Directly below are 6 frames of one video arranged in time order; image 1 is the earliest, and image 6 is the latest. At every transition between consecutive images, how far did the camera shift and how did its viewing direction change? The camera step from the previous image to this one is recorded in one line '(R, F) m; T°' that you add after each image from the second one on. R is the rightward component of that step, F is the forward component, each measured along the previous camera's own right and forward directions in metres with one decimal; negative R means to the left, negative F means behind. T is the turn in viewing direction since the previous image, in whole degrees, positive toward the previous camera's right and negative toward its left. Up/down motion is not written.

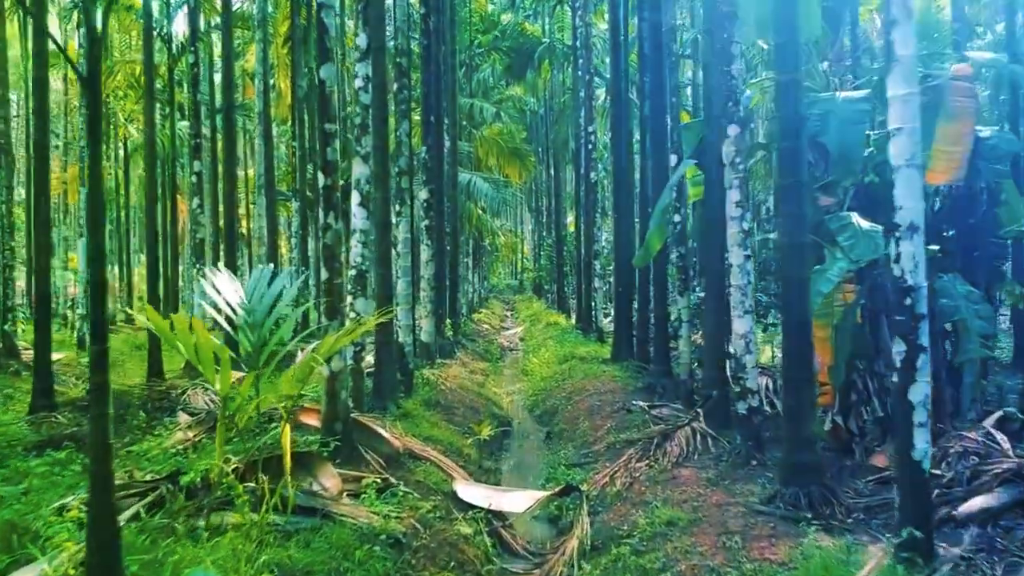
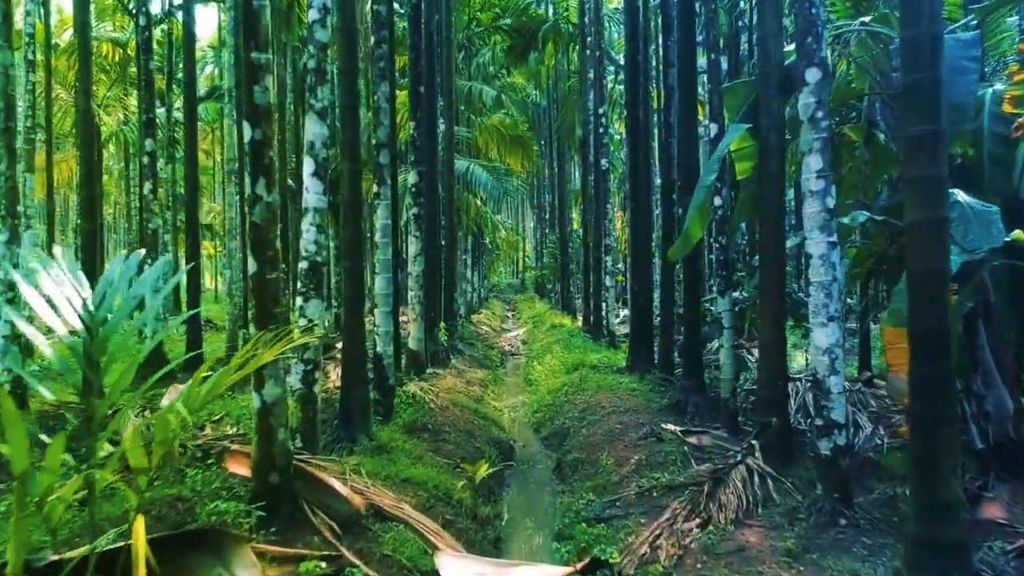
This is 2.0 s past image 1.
(0.0, +2.1) m; 0°
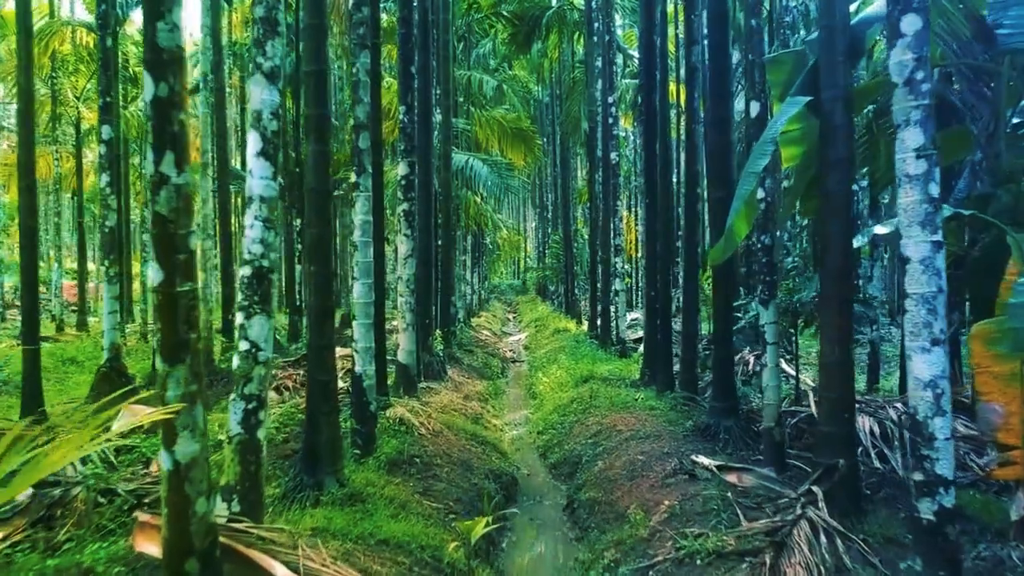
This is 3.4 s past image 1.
(0.0, +1.4) m; 0°
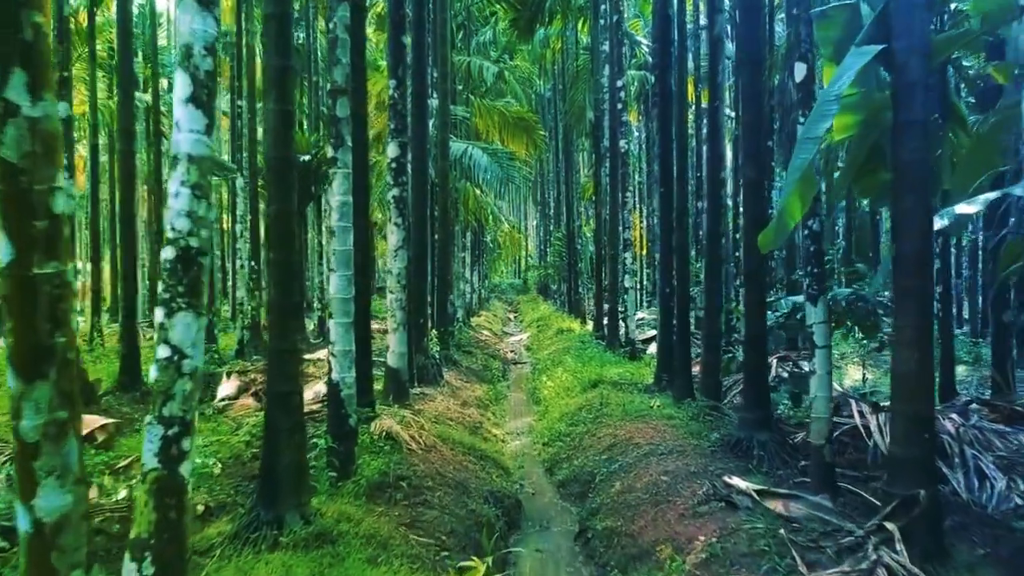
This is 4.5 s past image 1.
(0.0, +1.2) m; 0°
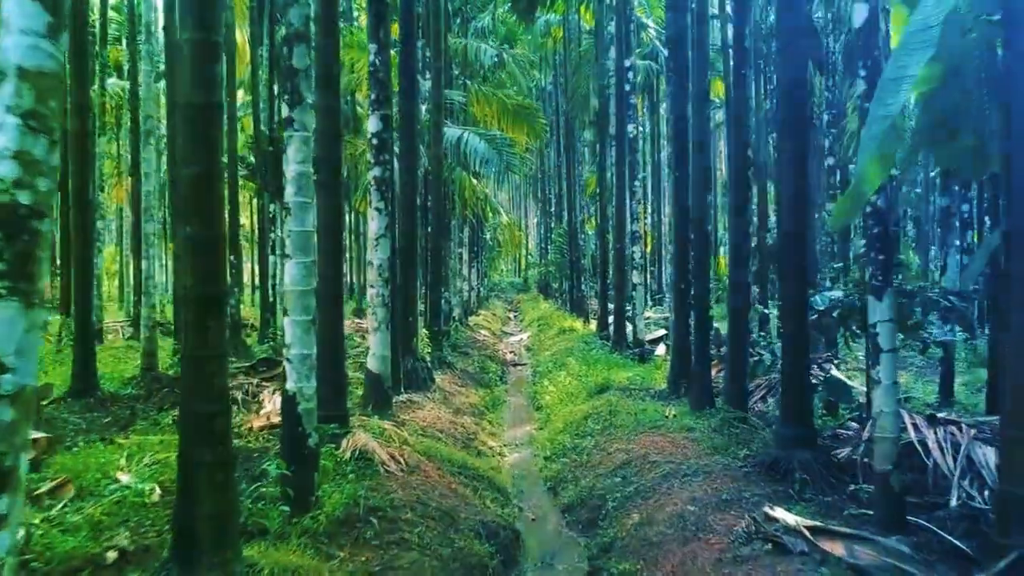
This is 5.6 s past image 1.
(0.0, +1.2) m; 0°
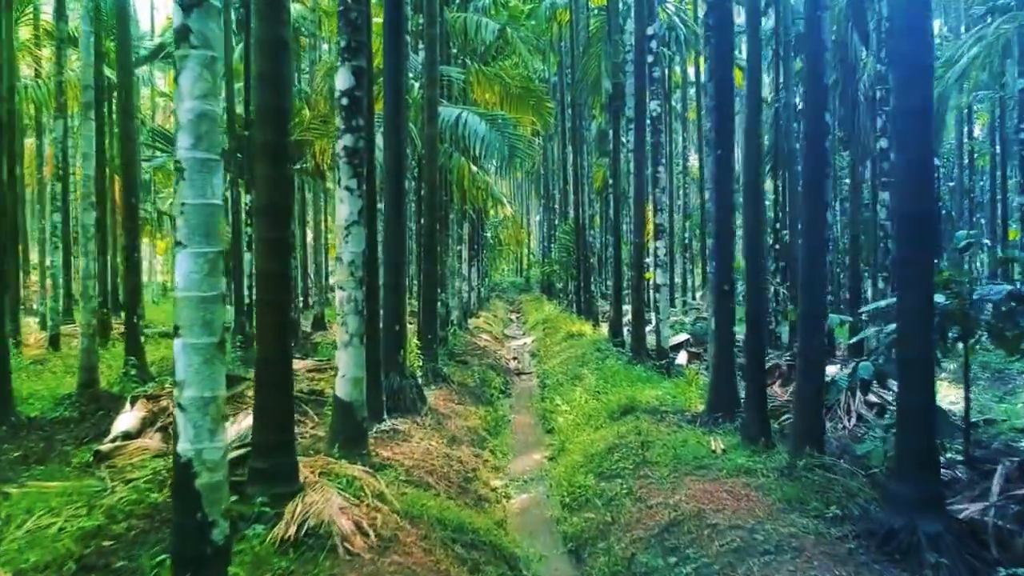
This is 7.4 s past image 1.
(-0.1, +1.9) m; 0°
